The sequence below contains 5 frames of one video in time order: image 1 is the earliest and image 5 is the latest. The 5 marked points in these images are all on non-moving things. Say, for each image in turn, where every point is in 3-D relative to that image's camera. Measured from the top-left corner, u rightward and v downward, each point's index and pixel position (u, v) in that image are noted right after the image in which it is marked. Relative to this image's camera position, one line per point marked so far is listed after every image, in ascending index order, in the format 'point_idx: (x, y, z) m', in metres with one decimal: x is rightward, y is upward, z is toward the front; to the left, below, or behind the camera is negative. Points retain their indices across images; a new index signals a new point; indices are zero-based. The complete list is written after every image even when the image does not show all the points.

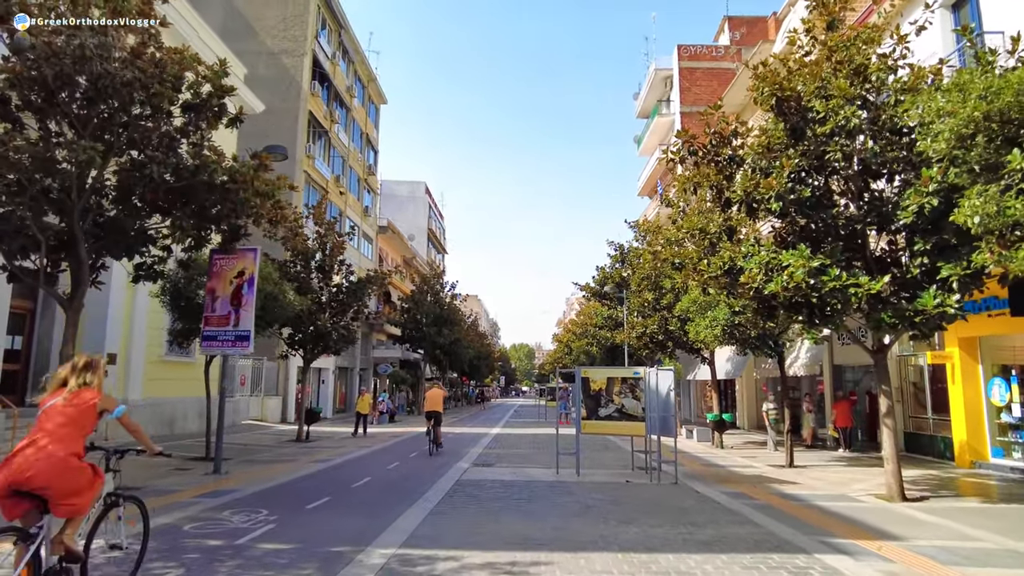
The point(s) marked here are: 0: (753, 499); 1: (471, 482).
0: (+4.0, -3.5, +11.3) m
1: (-0.7, -3.6, +12.5) m
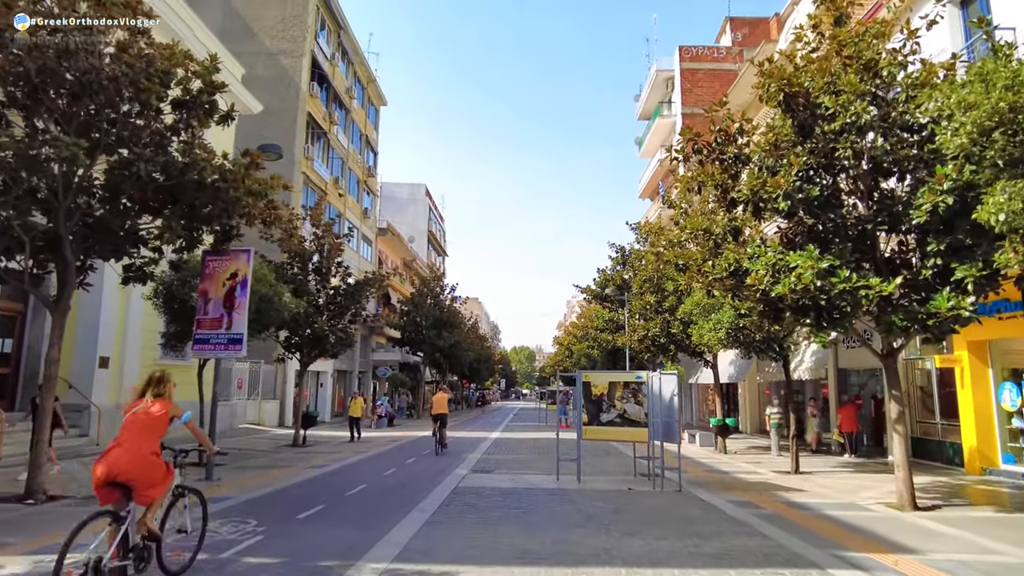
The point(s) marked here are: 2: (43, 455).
0: (+4.0, -3.5, +10.9) m
1: (-0.8, -3.6, +12.2) m
2: (-7.1, -2.5, +10.4) m
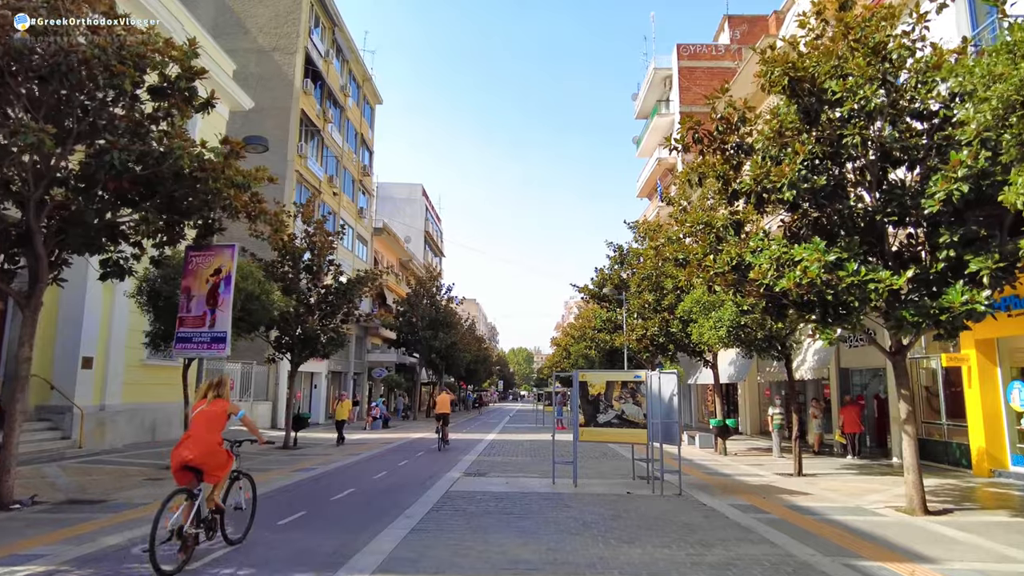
0: (+3.9, -3.4, +10.4) m
1: (-0.9, -3.5, +11.7) m
2: (-7.2, -2.5, +9.9) m
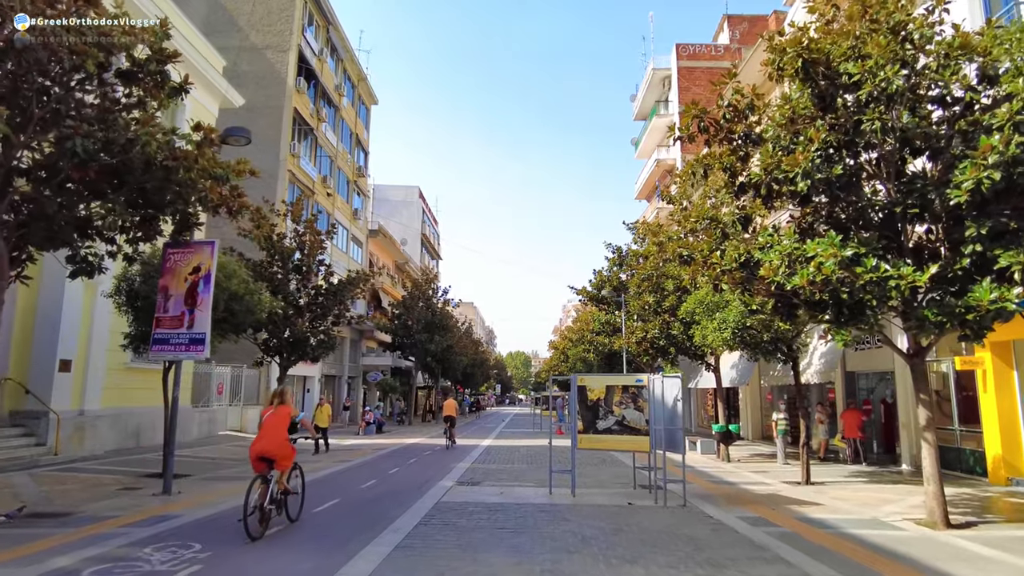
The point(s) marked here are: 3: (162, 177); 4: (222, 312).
0: (+3.8, -3.4, +9.8) m
1: (-1.0, -3.5, +11.0) m
2: (-7.3, -2.4, +9.2) m
3: (-5.0, +1.6, +9.6) m
4: (-6.8, -0.6, +16.0) m
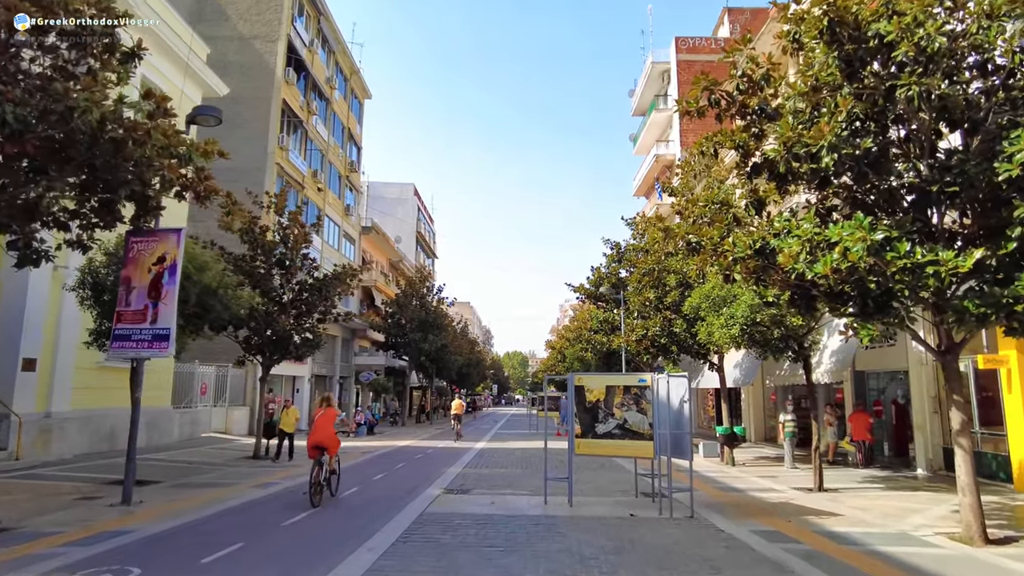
0: (+3.6, -3.3, +8.8) m
1: (-1.1, -3.4, +10.0) m
2: (-7.5, -2.3, +8.1) m
3: (-5.1, +1.7, +8.6) m
4: (-7.0, -0.4, +15.0) m
